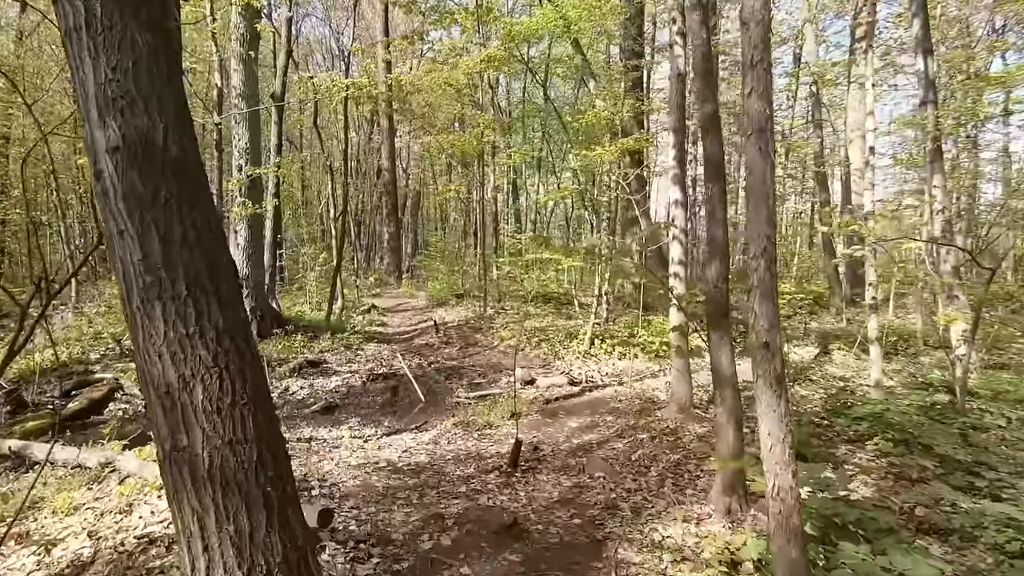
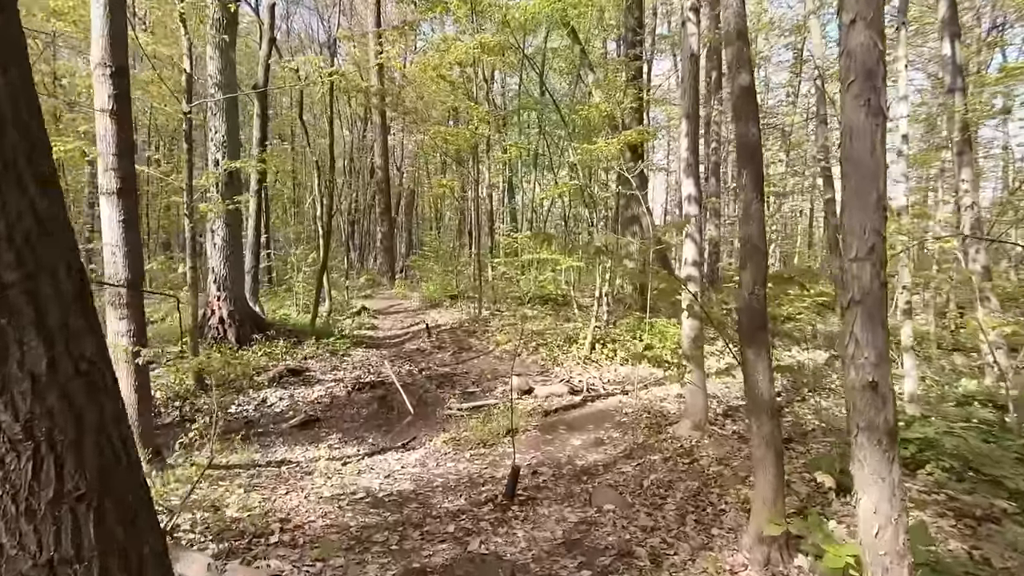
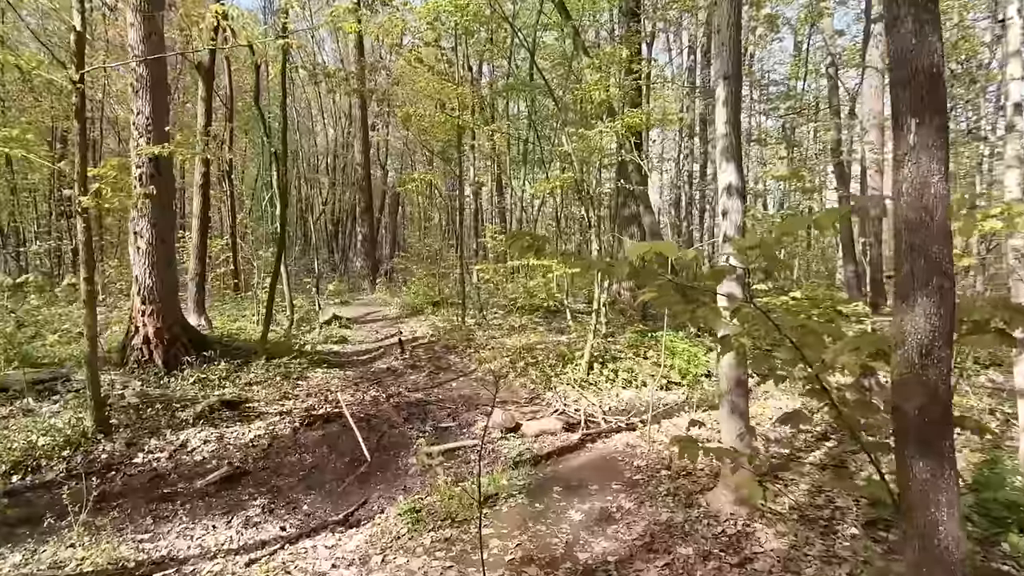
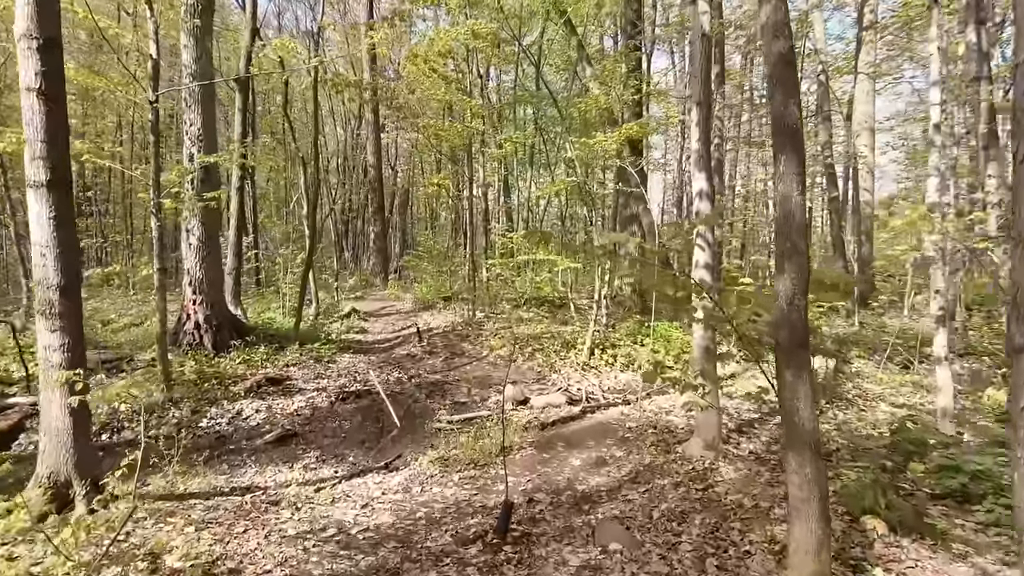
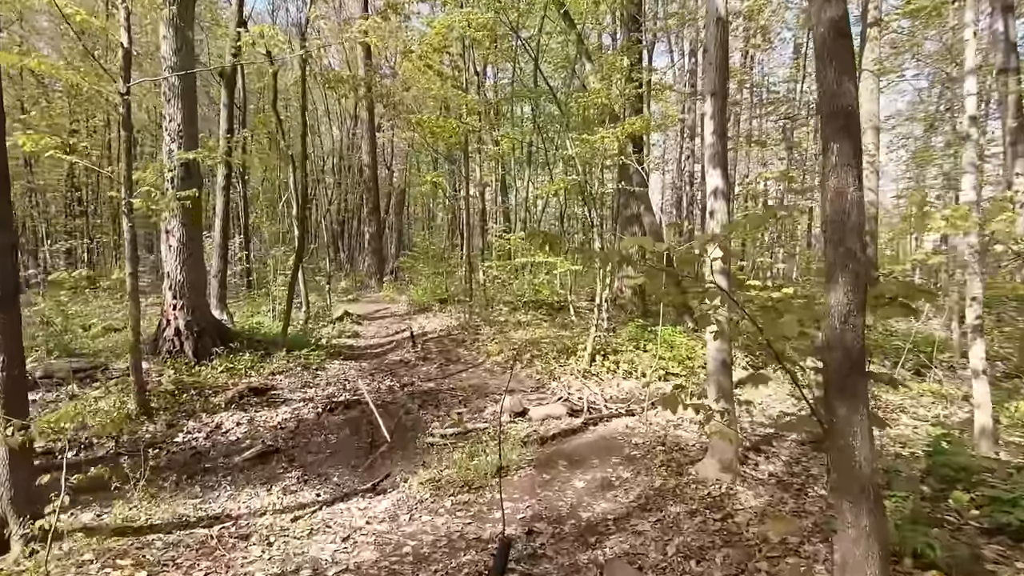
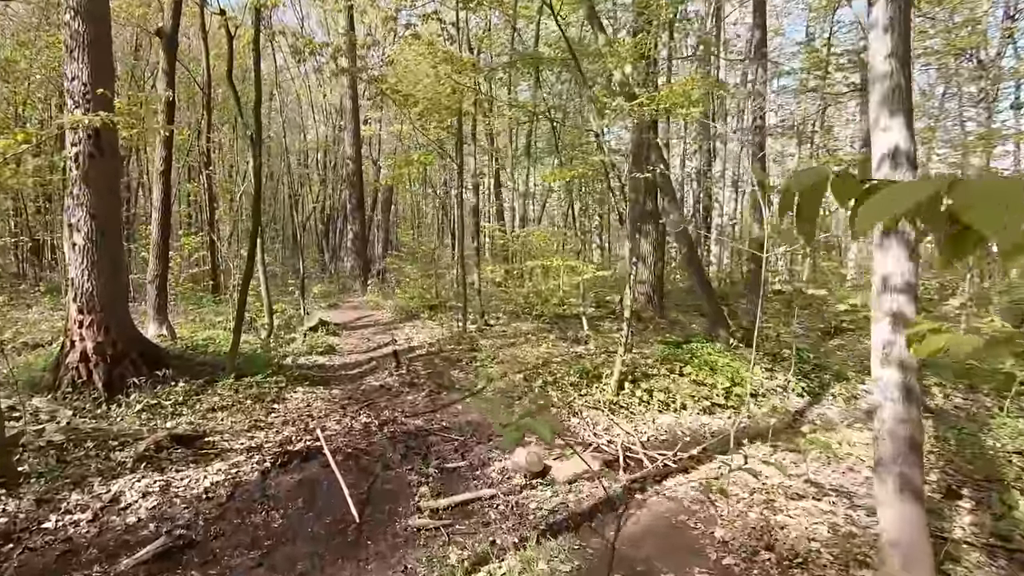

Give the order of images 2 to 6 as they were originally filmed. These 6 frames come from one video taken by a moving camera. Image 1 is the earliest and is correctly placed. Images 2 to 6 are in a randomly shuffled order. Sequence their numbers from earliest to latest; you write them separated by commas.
2, 4, 5, 3, 6
